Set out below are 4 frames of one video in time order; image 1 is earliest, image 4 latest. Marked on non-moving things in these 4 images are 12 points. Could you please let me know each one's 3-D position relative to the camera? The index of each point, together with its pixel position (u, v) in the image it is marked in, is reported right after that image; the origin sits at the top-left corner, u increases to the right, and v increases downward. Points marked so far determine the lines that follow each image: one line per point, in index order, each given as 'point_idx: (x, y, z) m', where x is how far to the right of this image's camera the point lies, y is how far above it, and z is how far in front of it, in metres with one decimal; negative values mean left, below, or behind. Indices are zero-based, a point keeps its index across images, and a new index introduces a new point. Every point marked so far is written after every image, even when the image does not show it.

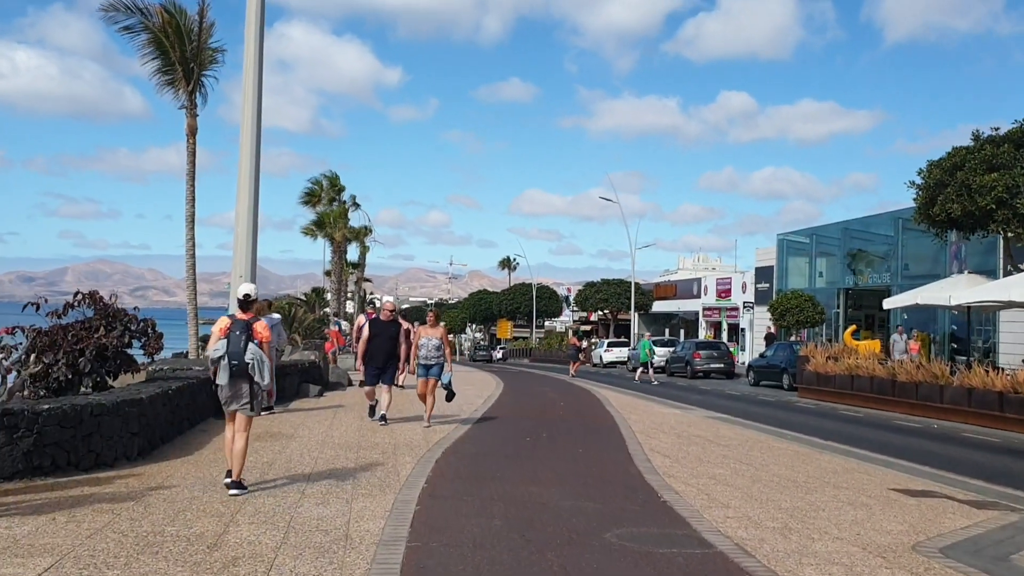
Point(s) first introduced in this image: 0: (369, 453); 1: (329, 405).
0: (-1.6, -1.8, +10.8) m
1: (-3.0, -1.9, +16.3) m
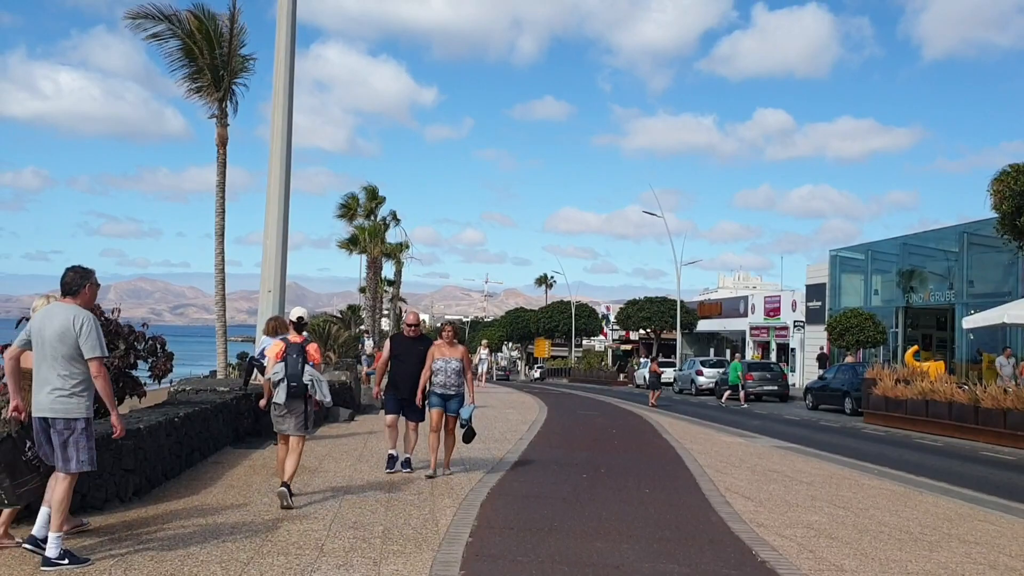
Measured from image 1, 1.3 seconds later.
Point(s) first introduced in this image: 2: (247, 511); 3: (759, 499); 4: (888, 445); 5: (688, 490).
0: (-1.0, -1.9, +9.3) m
1: (-2.3, -2.2, +14.9) m
2: (-2.3, -1.9, +8.6) m
3: (+2.4, -2.1, +9.7) m
4: (+7.1, -2.9, +18.6) m
5: (+1.8, -2.0, +10.0) m
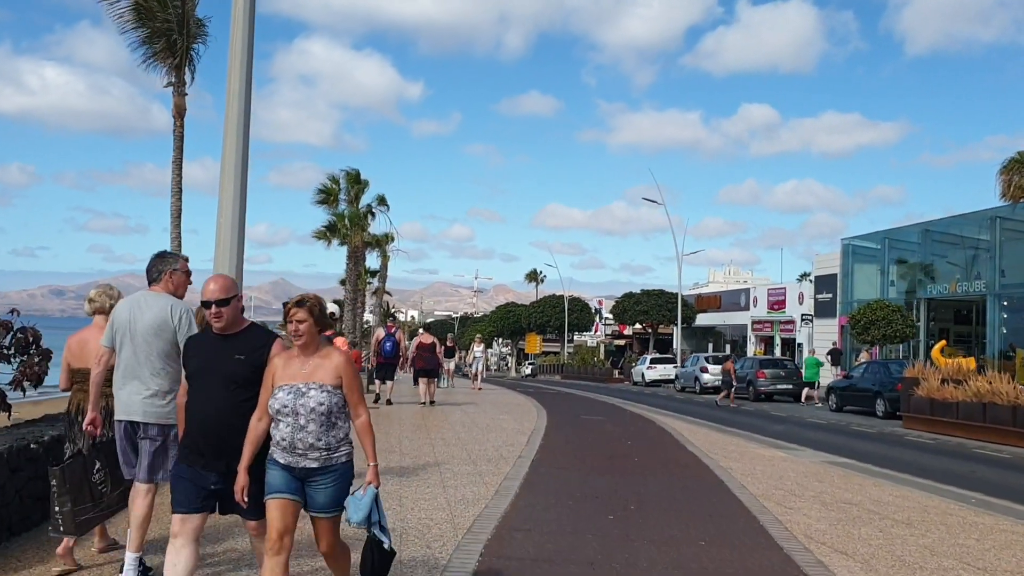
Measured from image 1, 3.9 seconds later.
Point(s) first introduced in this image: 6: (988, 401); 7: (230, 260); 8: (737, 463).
0: (-1.0, -1.7, +6.5) m
1: (-2.3, -1.9, +12.1) m
2: (-2.2, -1.7, +5.7) m
3: (+2.4, -1.9, +6.9) m
4: (+7.0, -2.7, +15.9) m
5: (+1.8, -1.8, +7.2) m
6: (+8.6, -2.0, +17.8) m
7: (-3.8, +0.4, +12.8) m
8: (+2.8, -2.2, +12.2) m
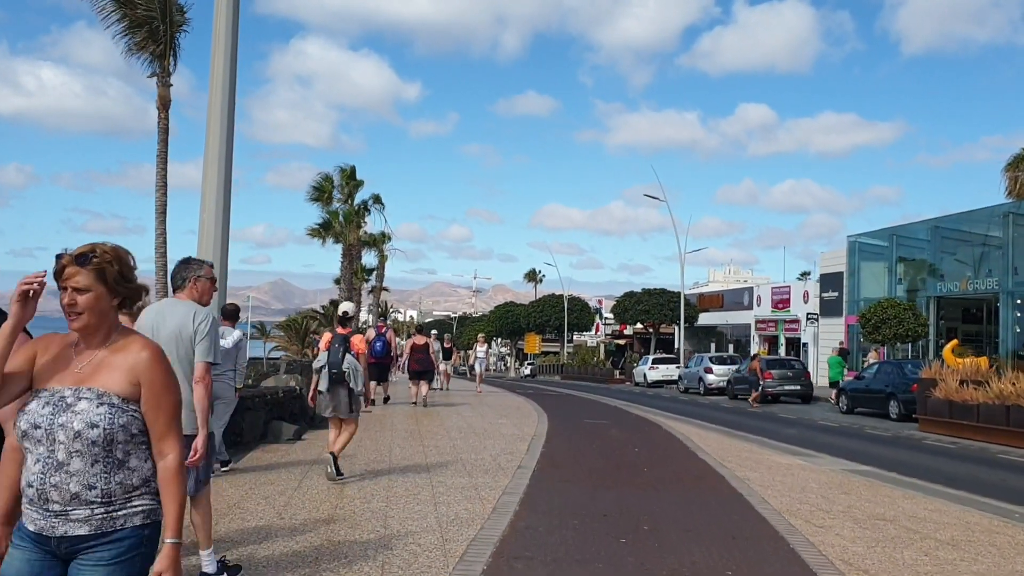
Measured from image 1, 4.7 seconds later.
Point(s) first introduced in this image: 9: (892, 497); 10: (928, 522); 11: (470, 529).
0: (-1.0, -1.7, +5.6) m
1: (-2.3, -1.9, +11.2) m
2: (-2.2, -1.7, +4.8) m
3: (+2.4, -1.8, +6.0) m
4: (+7.0, -2.6, +15.0) m
5: (+1.8, -1.8, +6.3) m
6: (+8.6, -2.0, +16.9) m
7: (-3.9, +0.4, +11.9) m
8: (+2.8, -2.1, +11.3) m
9: (+3.8, -2.1, +10.0) m
10: (+3.6, -2.0, +8.6) m
11: (-0.3, -1.8, +7.4) m
